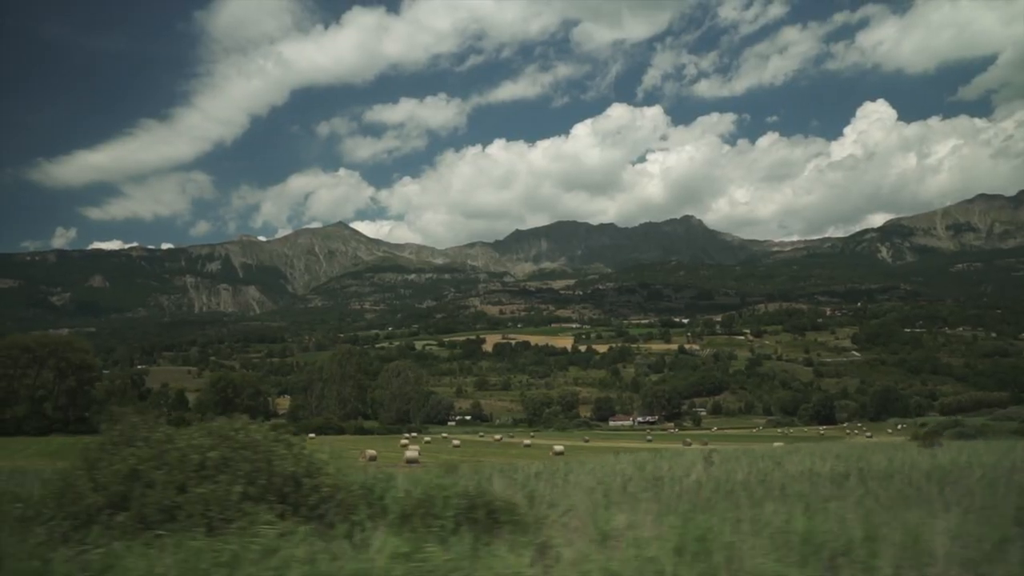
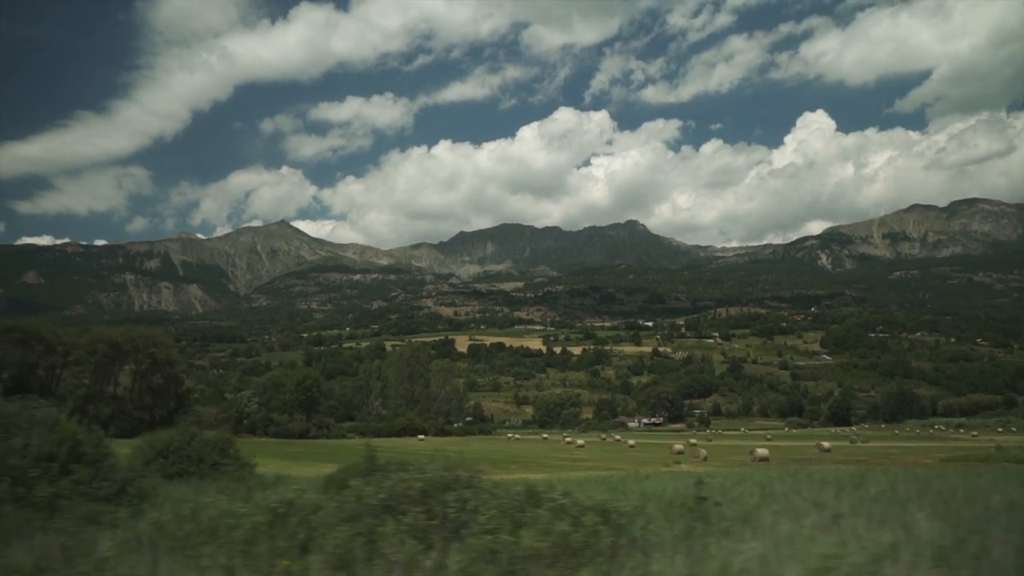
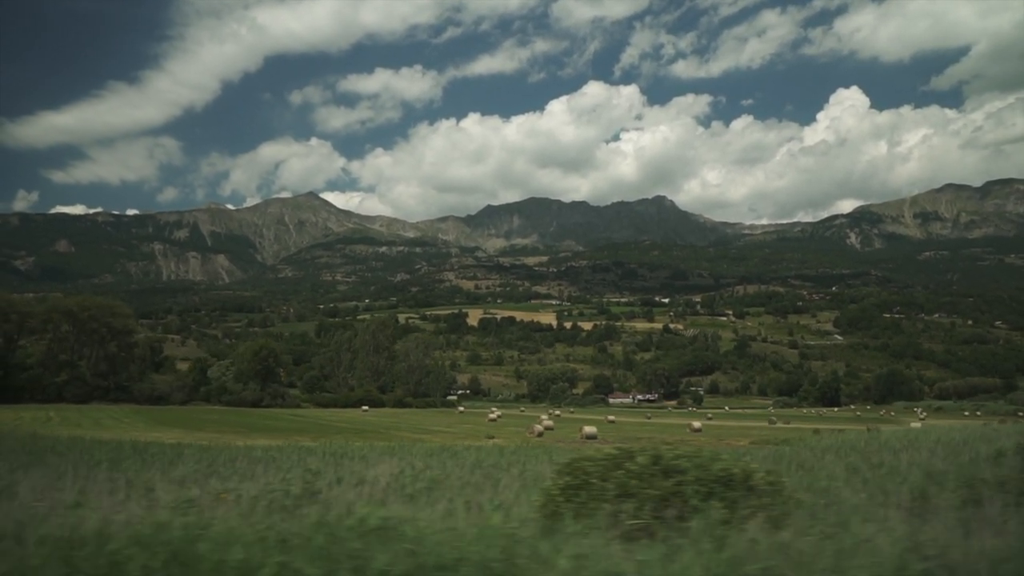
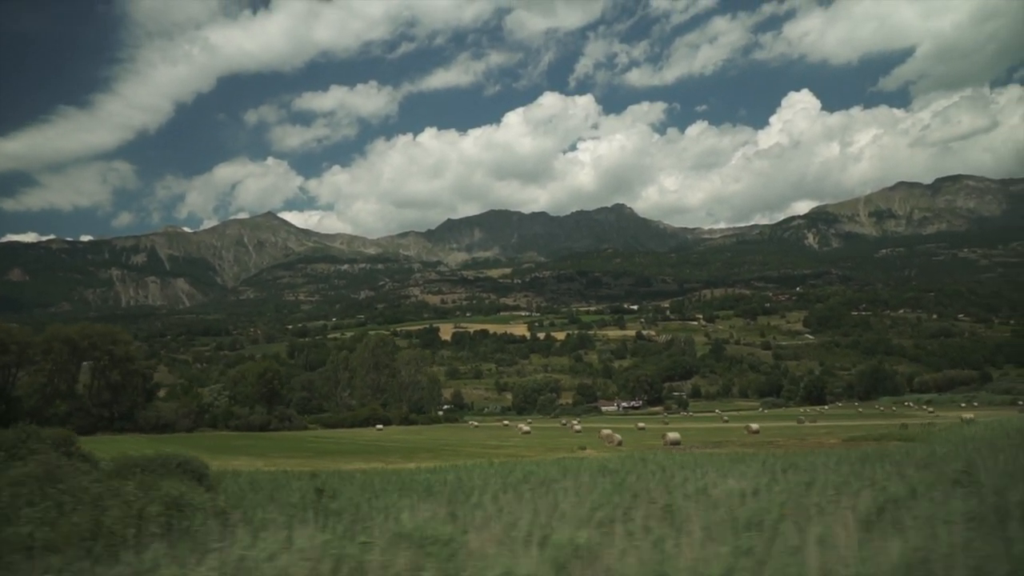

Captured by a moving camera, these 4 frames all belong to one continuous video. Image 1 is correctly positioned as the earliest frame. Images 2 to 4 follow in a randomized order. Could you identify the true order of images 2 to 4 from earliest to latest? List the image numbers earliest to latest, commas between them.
3, 4, 2
